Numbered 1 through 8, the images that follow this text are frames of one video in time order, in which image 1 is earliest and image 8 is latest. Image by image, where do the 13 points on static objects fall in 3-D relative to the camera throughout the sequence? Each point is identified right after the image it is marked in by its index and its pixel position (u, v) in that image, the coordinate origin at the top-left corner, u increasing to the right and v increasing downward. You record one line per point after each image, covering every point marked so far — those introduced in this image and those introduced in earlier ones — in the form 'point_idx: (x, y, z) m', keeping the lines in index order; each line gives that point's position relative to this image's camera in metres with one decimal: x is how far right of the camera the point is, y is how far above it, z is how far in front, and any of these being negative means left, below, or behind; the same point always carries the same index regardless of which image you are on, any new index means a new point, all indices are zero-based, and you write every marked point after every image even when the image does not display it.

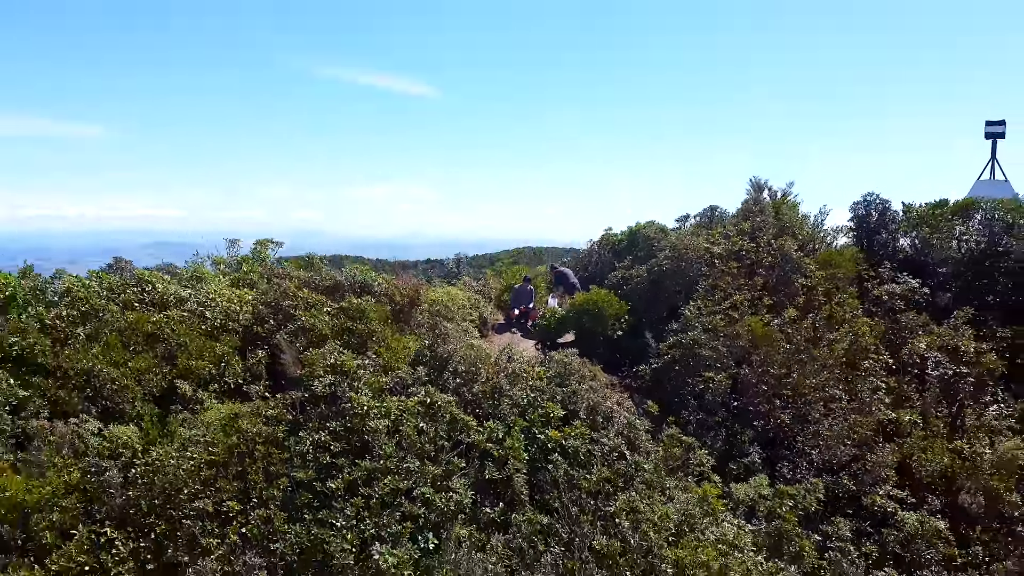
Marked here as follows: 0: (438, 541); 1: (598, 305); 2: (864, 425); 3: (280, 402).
0: (-0.3, -0.9, +1.8) m
1: (+0.5, -0.2, +3.4) m
2: (+1.7, -0.6, +2.6) m
3: (-0.9, -0.5, +2.2) m
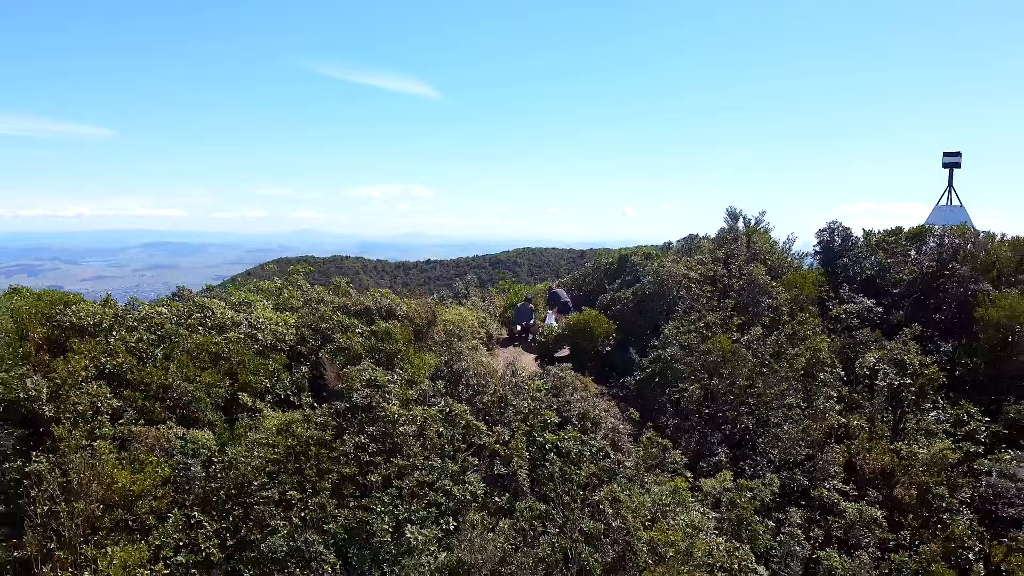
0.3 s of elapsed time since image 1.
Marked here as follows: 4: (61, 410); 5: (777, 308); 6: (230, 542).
0: (-0.2, -1.0, +2.3) m
1: (+0.5, -0.3, +3.9) m
2: (+1.7, -0.8, +3.0) m
3: (-0.9, -0.6, +2.6) m
4: (-1.9, -0.5, +2.3) m
5: (+1.8, -0.2, +3.8) m
6: (-1.1, -1.0, +2.1) m
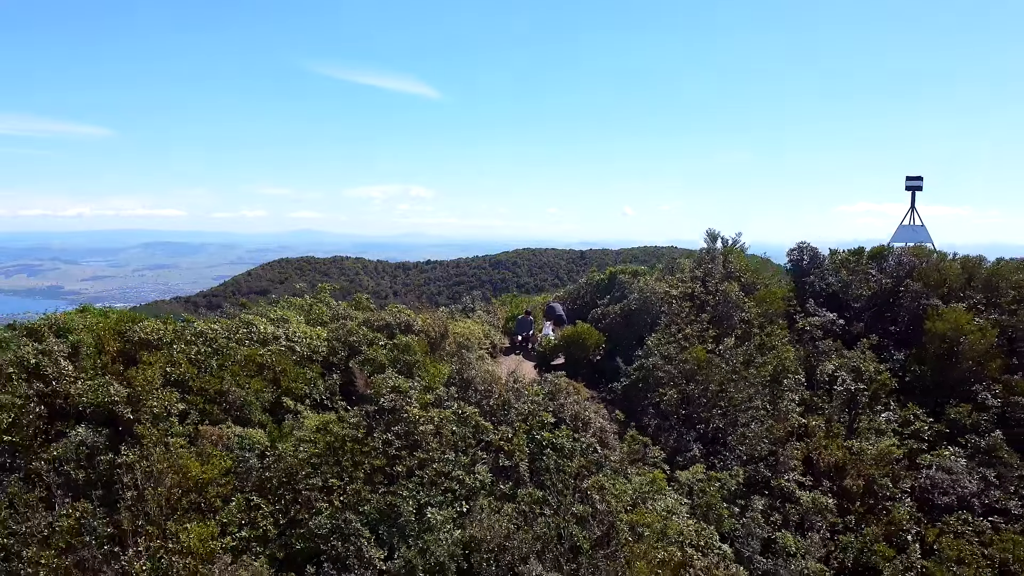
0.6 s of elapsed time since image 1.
0: (-0.2, -1.1, +2.7) m
1: (+0.6, -0.4, +4.3) m
2: (+1.7, -0.9, +3.5) m
3: (-0.9, -0.7, +3.1) m
4: (-1.9, -0.6, +2.7) m
5: (+1.8, -0.3, +4.3) m
6: (-1.1, -1.1, +2.6) m
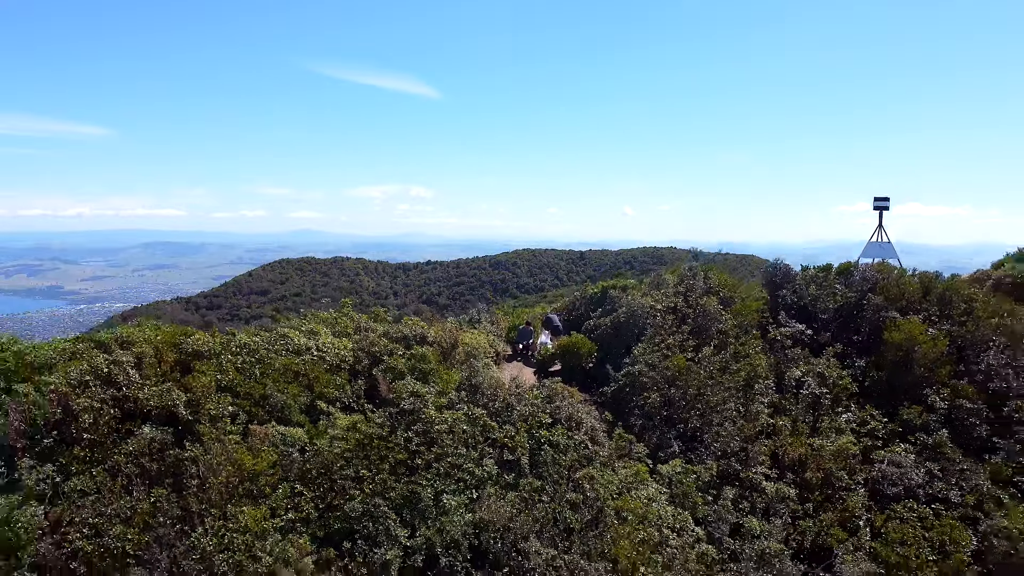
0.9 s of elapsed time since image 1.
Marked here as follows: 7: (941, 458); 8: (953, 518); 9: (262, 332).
0: (-0.2, -1.2, +3.2) m
1: (+0.6, -0.5, +4.8) m
2: (+1.7, -1.0, +3.9) m
3: (-0.9, -0.8, +3.6) m
4: (-1.8, -0.7, +3.2) m
5: (+1.9, -0.4, +4.7) m
6: (-1.1, -1.2, +3.0) m
7: (+3.1, -1.2, +3.9) m
8: (+2.9, -1.5, +3.6) m
9: (-1.8, -0.4, +4.0) m
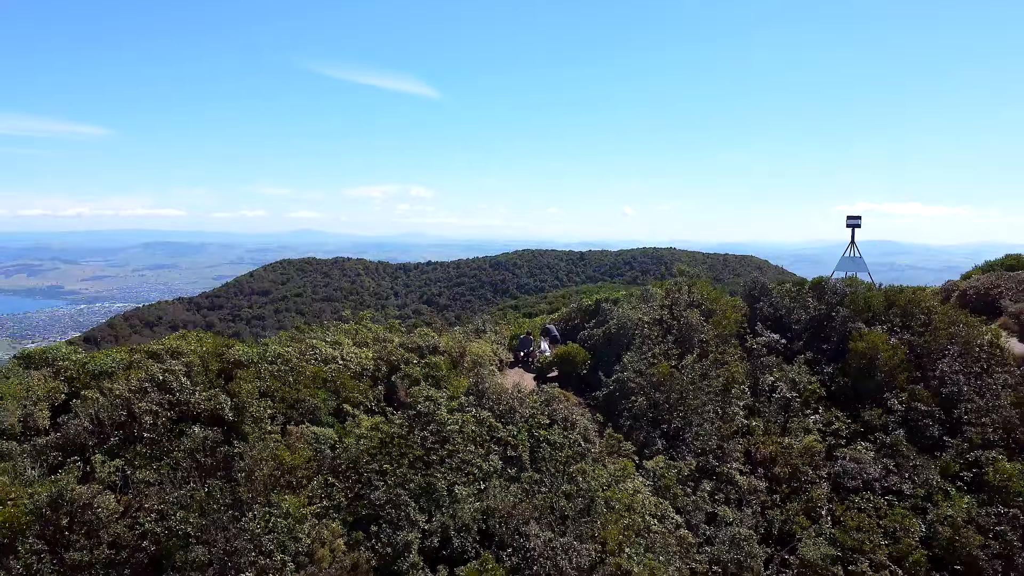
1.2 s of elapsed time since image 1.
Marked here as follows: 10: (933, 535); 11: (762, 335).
0: (-0.2, -1.3, +3.7) m
1: (+0.6, -0.6, +5.3) m
2: (+1.7, -1.1, +4.4) m
3: (-0.8, -1.0, +4.0) m
4: (-1.8, -0.9, +3.7) m
5: (+1.9, -0.5, +5.2) m
6: (-1.1, -1.3, +3.5) m
7: (+3.1, -1.4, +4.4) m
8: (+2.9, -1.6, +4.0) m
9: (-1.8, -0.5, +4.5) m
10: (+3.0, -1.8, +3.9) m
11: (+2.7, -0.5, +5.8) m
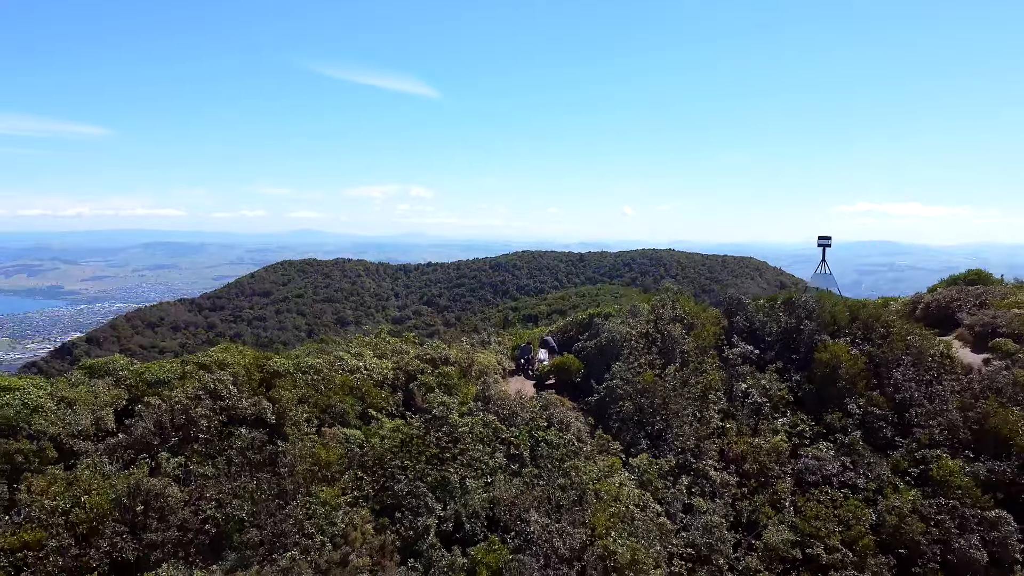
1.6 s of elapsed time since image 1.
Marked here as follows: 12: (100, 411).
0: (-0.2, -1.5, +4.3) m
1: (+0.6, -0.8, +5.8) m
2: (+1.7, -1.3, +5.0) m
3: (-0.8, -1.1, +4.6) m
4: (-1.8, -1.0, +4.3) m
5: (+1.9, -0.7, +5.8) m
6: (-1.0, -1.5, +4.1) m
7: (+3.2, -1.5, +5.0) m
8: (+3.0, -1.8, +4.6) m
9: (-1.8, -0.7, +5.1) m
10: (+3.0, -1.9, +4.5) m
11: (+2.7, -0.7, +6.4) m
12: (-3.7, -1.2, +5.0) m
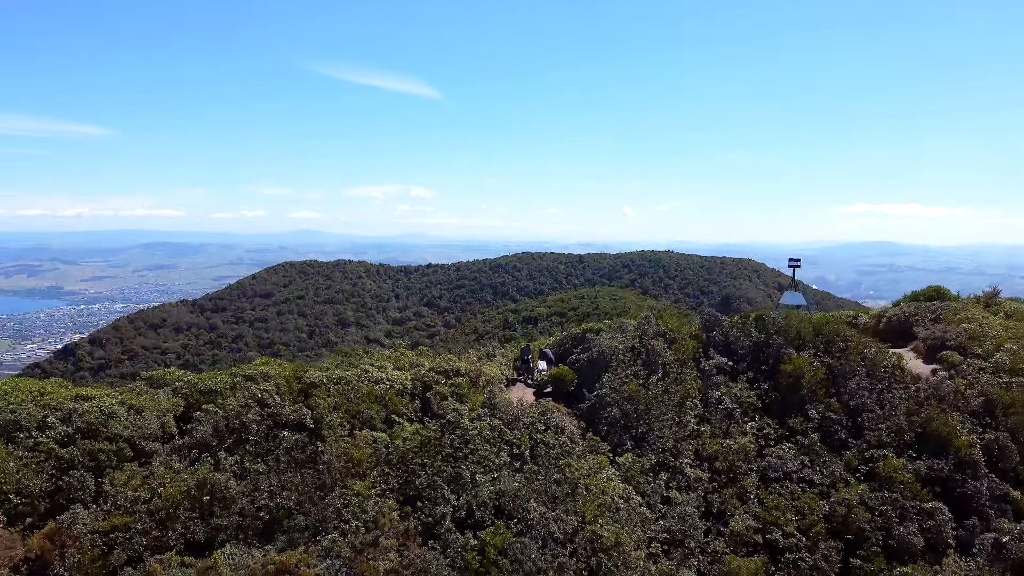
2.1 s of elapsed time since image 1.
0: (-0.1, -1.7, +5.0) m
1: (+0.6, -1.0, +6.6) m
2: (+1.8, -1.5, +5.7) m
3: (-0.8, -1.3, +5.4) m
4: (-1.8, -1.3, +5.0) m
5: (+1.9, -0.9, +6.6) m
6: (-1.0, -1.7, +4.8) m
7: (+3.2, -1.8, +5.7) m
8: (+3.0, -2.0, +5.4) m
9: (-1.7, -0.9, +5.8) m
10: (+3.0, -2.2, +5.2) m
11: (+2.7, -0.9, +7.2) m
12: (-3.7, -1.4, +5.7) m
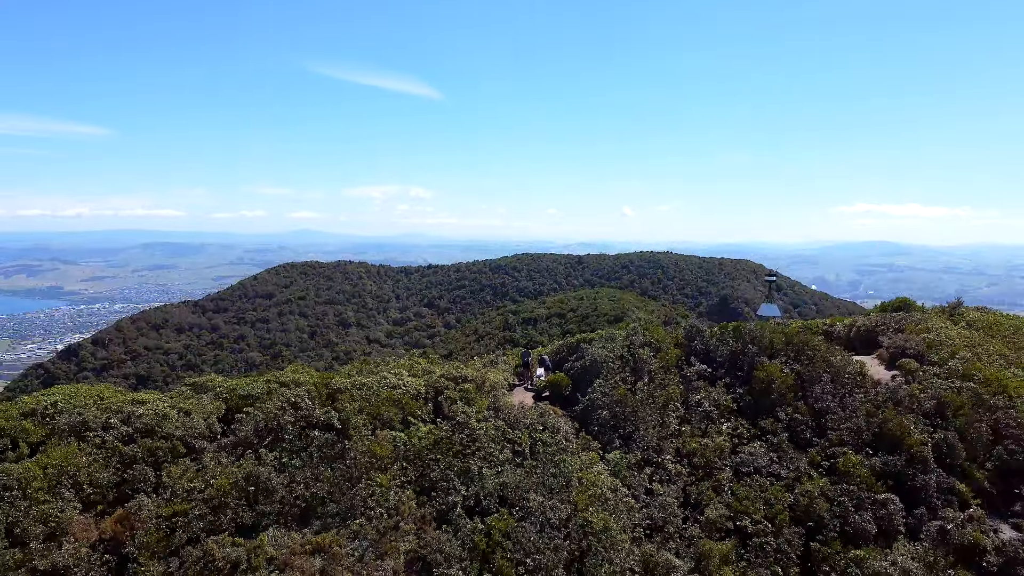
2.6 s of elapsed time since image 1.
0: (-0.1, -1.9, +5.7) m
1: (+0.7, -1.2, +7.3) m
2: (+1.8, -1.7, +6.5) m
3: (-0.8, -1.5, +6.1) m
4: (-1.7, -1.4, +5.7) m
5: (+1.9, -1.1, +7.3) m
6: (-1.0, -1.9, +5.6) m
7: (+3.2, -1.9, +6.5) m
8: (+3.0, -2.2, +6.1) m
9: (-1.7, -1.1, +6.6) m
10: (+3.1, -2.3, +5.9) m
11: (+2.7, -1.1, +7.9) m
12: (-3.7, -1.6, +6.5) m
